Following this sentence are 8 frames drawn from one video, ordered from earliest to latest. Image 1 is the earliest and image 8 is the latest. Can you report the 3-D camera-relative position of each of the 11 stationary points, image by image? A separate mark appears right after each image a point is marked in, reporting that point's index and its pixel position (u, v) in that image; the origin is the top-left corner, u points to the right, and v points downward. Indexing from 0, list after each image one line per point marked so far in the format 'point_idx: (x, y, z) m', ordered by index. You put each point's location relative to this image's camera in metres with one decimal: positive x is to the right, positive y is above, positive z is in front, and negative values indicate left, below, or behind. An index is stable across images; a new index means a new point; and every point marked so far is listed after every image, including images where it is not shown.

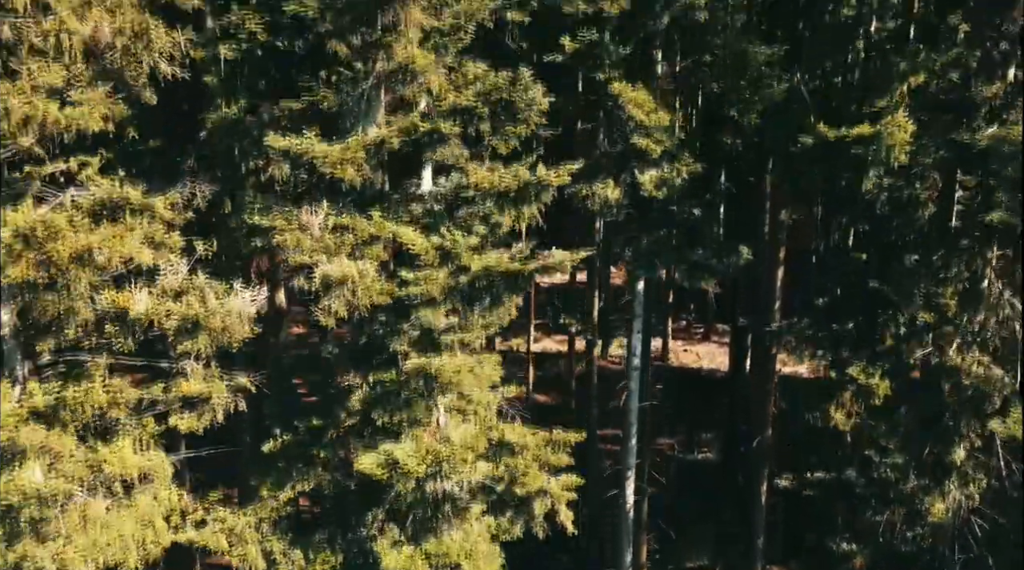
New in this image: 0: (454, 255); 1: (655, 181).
0: (-0.8, +0.3, +15.6) m
1: (+2.4, +1.8, +19.0) m
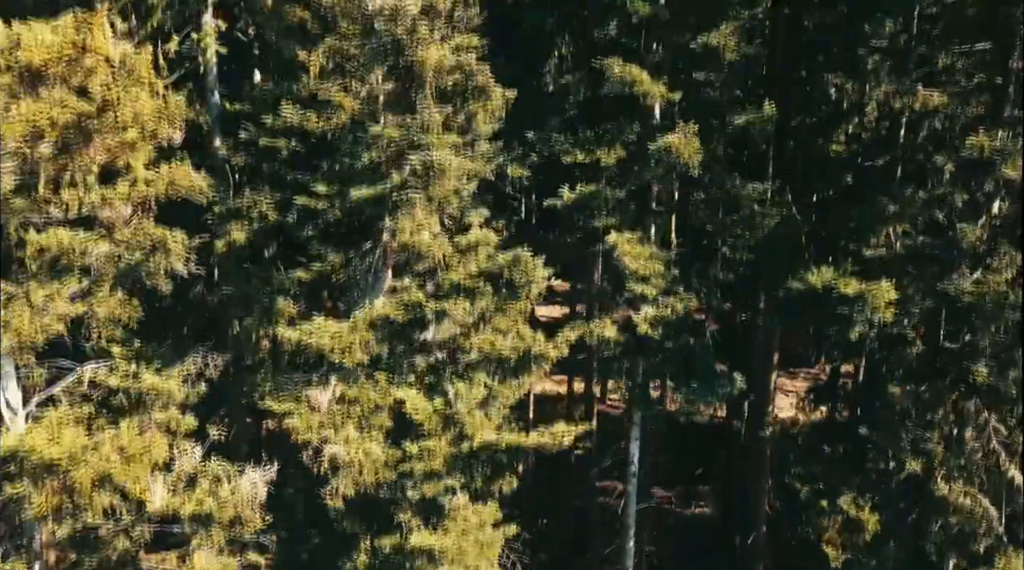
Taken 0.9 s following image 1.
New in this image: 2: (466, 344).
0: (-0.8, -2.0, +16.2) m
1: (+2.4, -0.6, +19.6) m
2: (-0.7, -0.9, +16.4) m
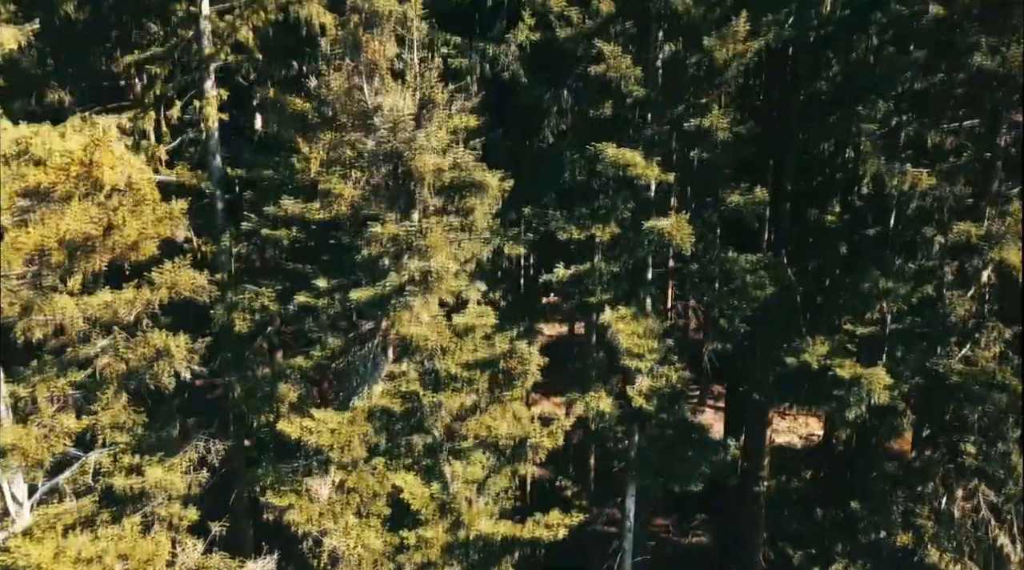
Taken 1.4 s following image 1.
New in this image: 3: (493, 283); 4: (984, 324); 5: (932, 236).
0: (-0.8, -3.2, +16.5) m
1: (+2.3, -1.9, +19.9) m
2: (-0.7, -2.1, +16.7) m
3: (-0.3, 0.0, +19.7) m
4: (+7.8, -0.6, +18.7) m
5: (+7.2, +0.9, +19.4) m
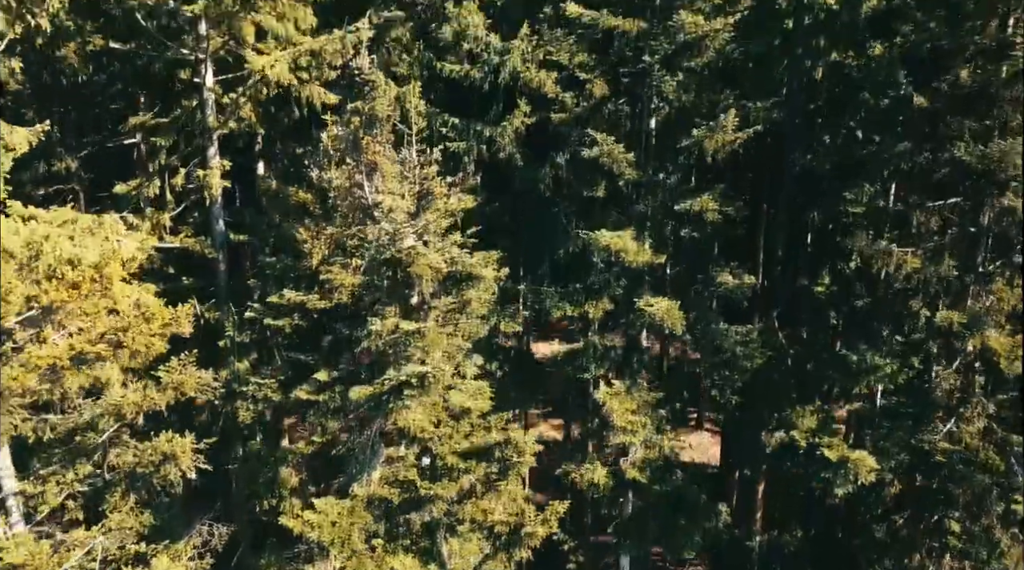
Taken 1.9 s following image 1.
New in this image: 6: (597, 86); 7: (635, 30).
0: (-0.9, -4.5, +16.9) m
1: (+2.3, -3.2, +20.4) m
2: (-0.8, -3.4, +17.1) m
3: (-0.4, -1.3, +20.2) m
4: (+7.7, -2.0, +19.2) m
5: (+7.2, -0.4, +19.9) m
6: (+1.4, +3.5, +19.5) m
7: (+2.1, +4.5, +19.2) m
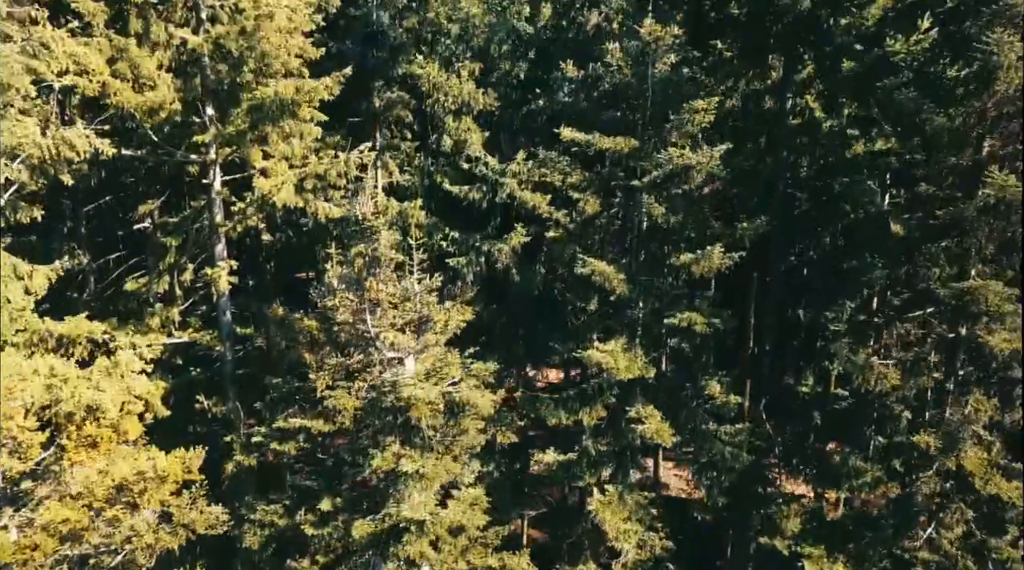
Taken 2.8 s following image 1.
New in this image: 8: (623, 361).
0: (-1.0, -6.5, +17.7) m
1: (+2.2, -5.2, +21.1) m
2: (-0.9, -5.3, +17.9) m
3: (-0.5, -3.3, +20.9) m
4: (+7.7, -4.0, +19.9) m
5: (+7.1, -2.4, +20.7) m
6: (+1.4, +1.5, +20.3) m
7: (+2.0, +2.5, +20.1) m
8: (+2.0, -1.3, +19.8) m
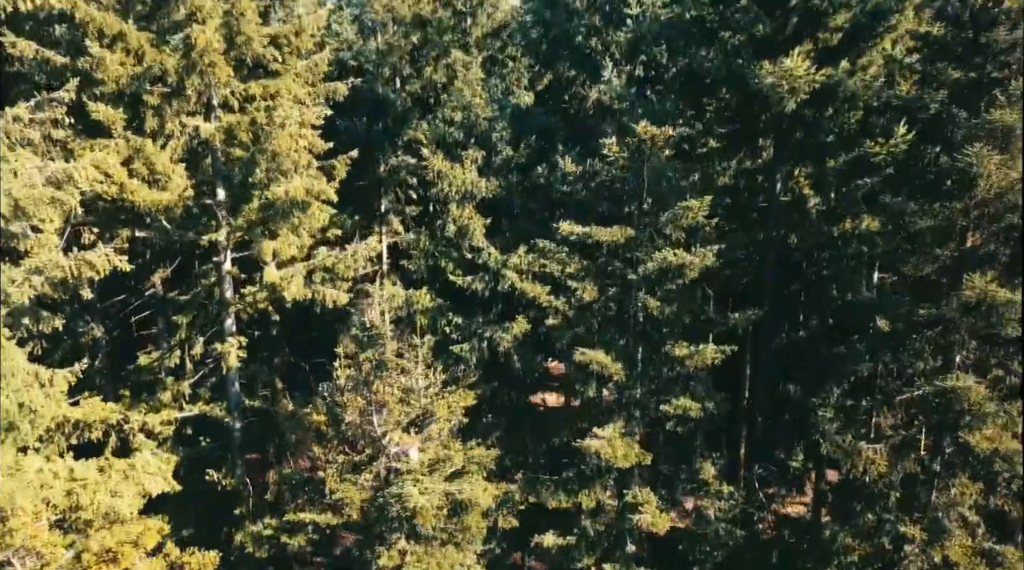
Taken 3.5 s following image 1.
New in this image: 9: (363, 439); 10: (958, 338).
0: (-1.0, -8.0, +18.3) m
1: (+2.2, -6.8, +21.7) m
2: (-0.9, -6.9, +18.5) m
3: (-0.5, -4.9, +21.6) m
4: (+7.7, -5.6, +20.6) m
5: (+7.1, -4.1, +21.4) m
6: (+1.4, -0.1, +21.1) m
7: (+2.0, +0.9, +20.8) m
8: (+2.0, -2.9, +20.5) m
9: (-2.4, -2.5, +18.2) m
10: (+7.6, -0.9, +19.3) m
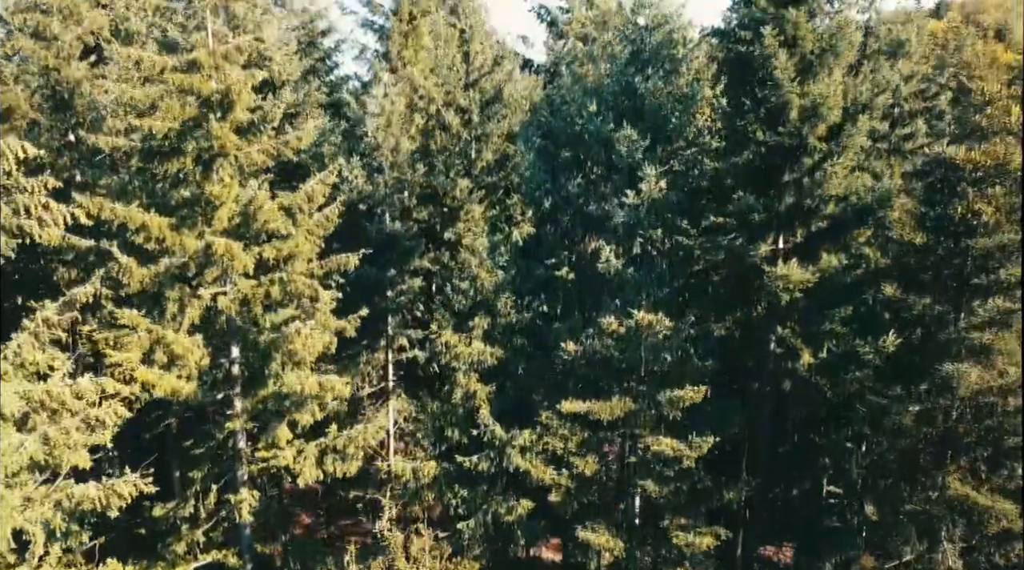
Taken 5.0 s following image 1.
0: (-0.9, -11.4, +19.0) m
1: (+2.3, -10.3, +22.5) m
2: (-0.8, -10.3, +19.2) m
3: (-0.4, -8.4, +22.4) m
4: (+7.7, -9.0, +21.3) m
5: (+7.2, -7.5, +22.2) m
6: (+1.5, -3.6, +22.0) m
7: (+2.1, -2.6, +21.8) m
8: (+2.0, -6.4, +21.3) m
9: (-2.3, -5.9, +19.0) m
10: (+7.7, -4.3, +20.2) m
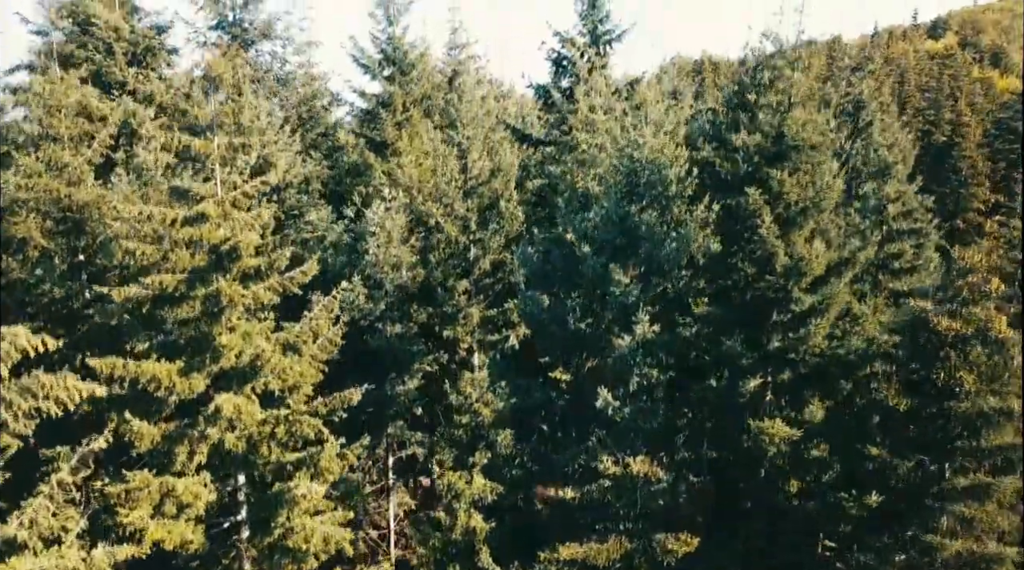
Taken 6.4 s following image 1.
0: (-0.9, -14.3, +19.5) m
1: (+2.3, -13.3, +23.0) m
2: (-0.8, -13.2, +19.7) m
3: (-0.4, -11.4, +23.0) m
4: (+7.7, -11.9, +21.9) m
5: (+7.2, -10.5, +22.7) m
6: (+1.4, -6.5, +22.6) m
7: (+2.0, -5.5, +22.4) m
8: (+2.0, -9.3, +21.9) m
9: (-2.4, -8.8, +19.6) m
10: (+7.7, -7.3, +20.8) m
